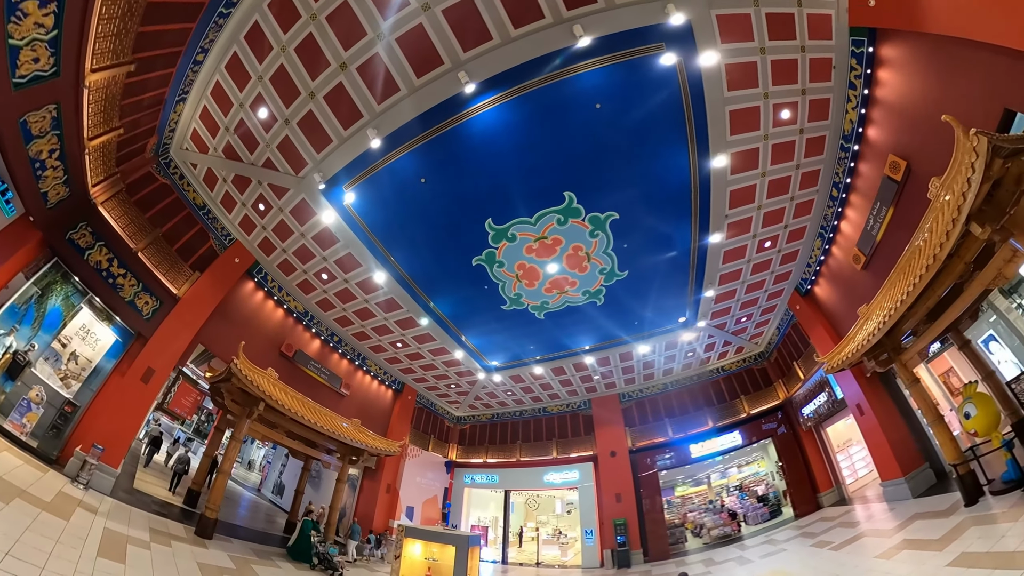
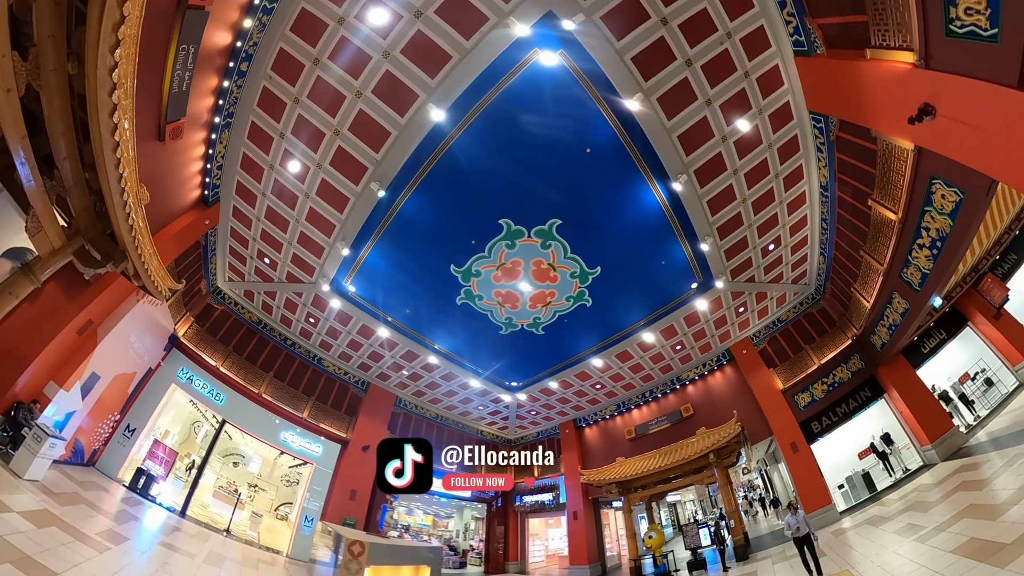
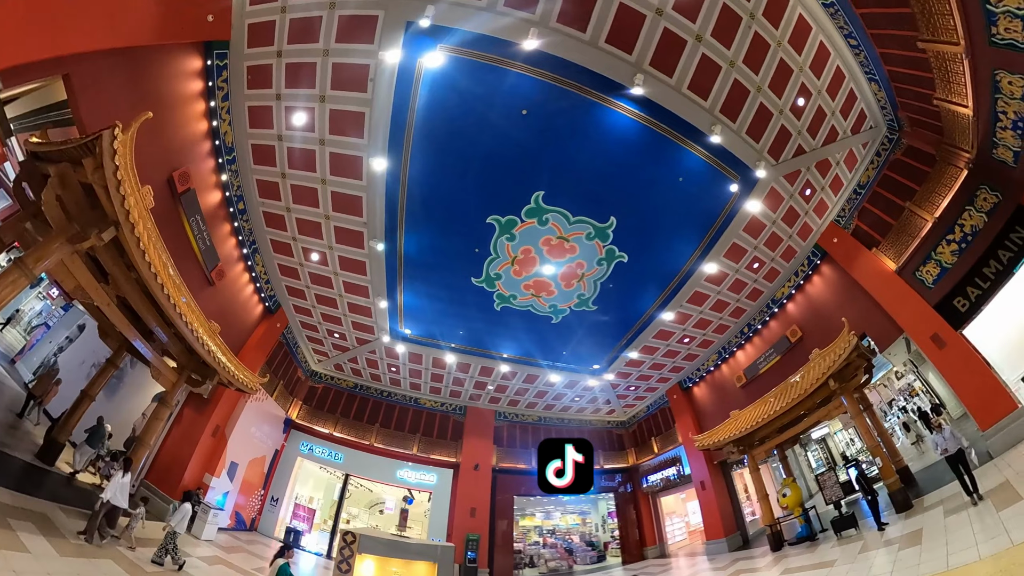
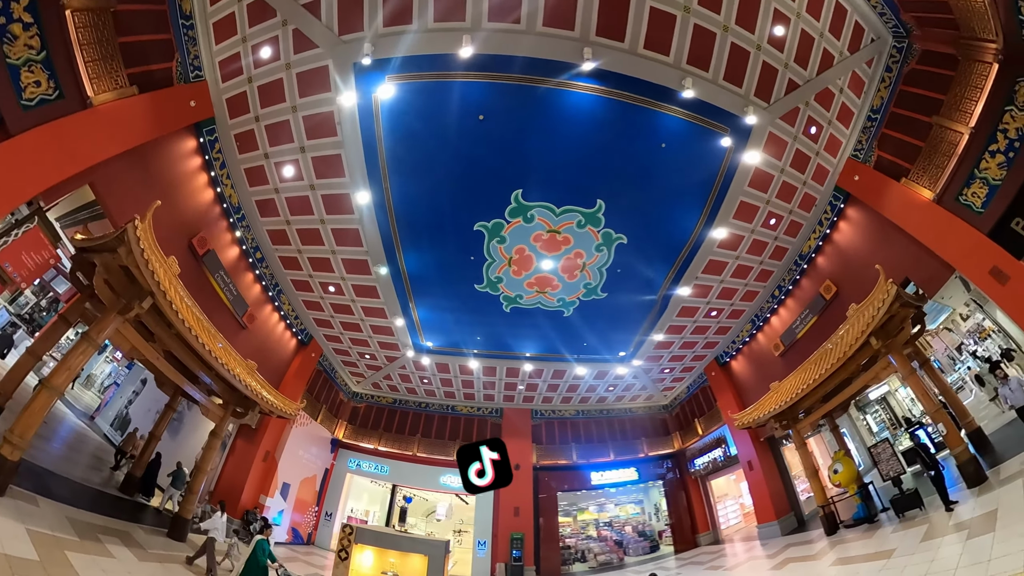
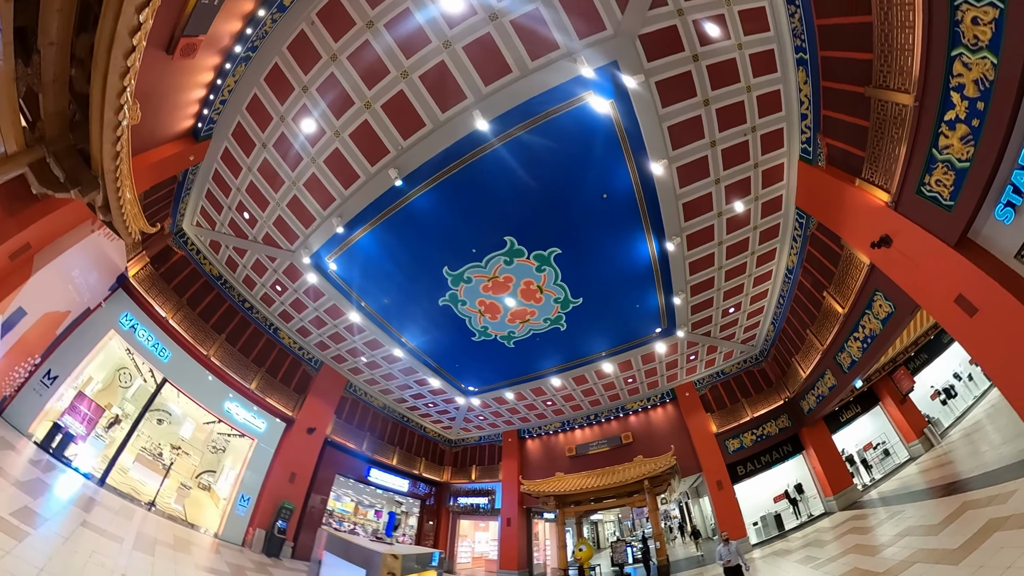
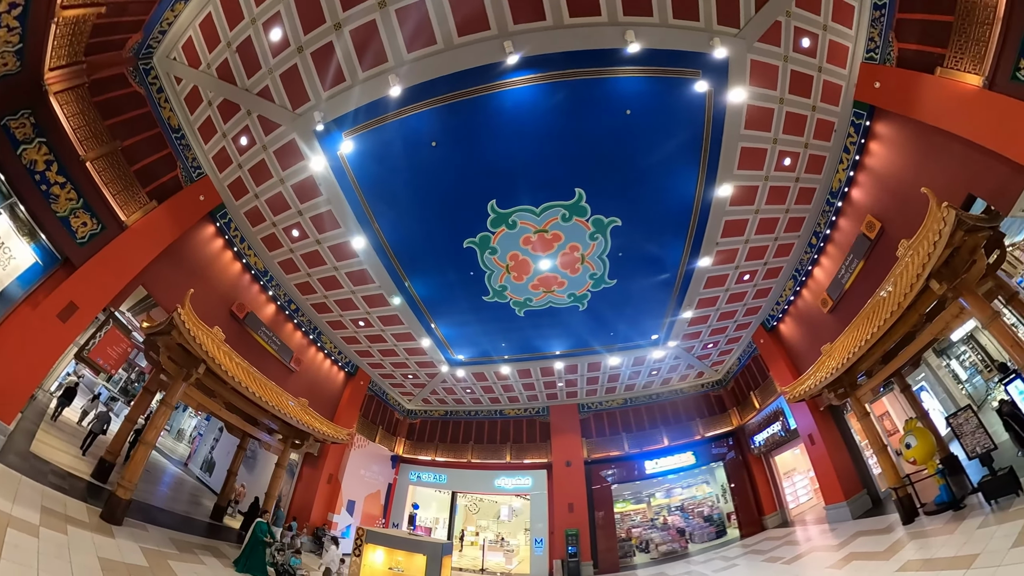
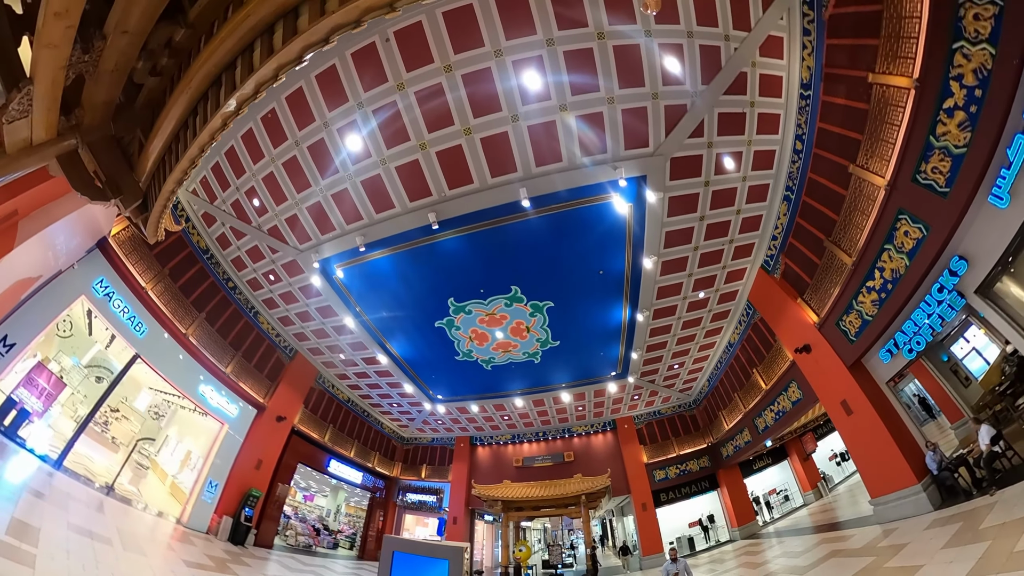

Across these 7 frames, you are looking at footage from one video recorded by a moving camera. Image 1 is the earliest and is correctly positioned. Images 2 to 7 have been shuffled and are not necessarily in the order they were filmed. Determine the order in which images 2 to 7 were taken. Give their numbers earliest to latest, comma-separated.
6, 4, 3, 2, 5, 7
